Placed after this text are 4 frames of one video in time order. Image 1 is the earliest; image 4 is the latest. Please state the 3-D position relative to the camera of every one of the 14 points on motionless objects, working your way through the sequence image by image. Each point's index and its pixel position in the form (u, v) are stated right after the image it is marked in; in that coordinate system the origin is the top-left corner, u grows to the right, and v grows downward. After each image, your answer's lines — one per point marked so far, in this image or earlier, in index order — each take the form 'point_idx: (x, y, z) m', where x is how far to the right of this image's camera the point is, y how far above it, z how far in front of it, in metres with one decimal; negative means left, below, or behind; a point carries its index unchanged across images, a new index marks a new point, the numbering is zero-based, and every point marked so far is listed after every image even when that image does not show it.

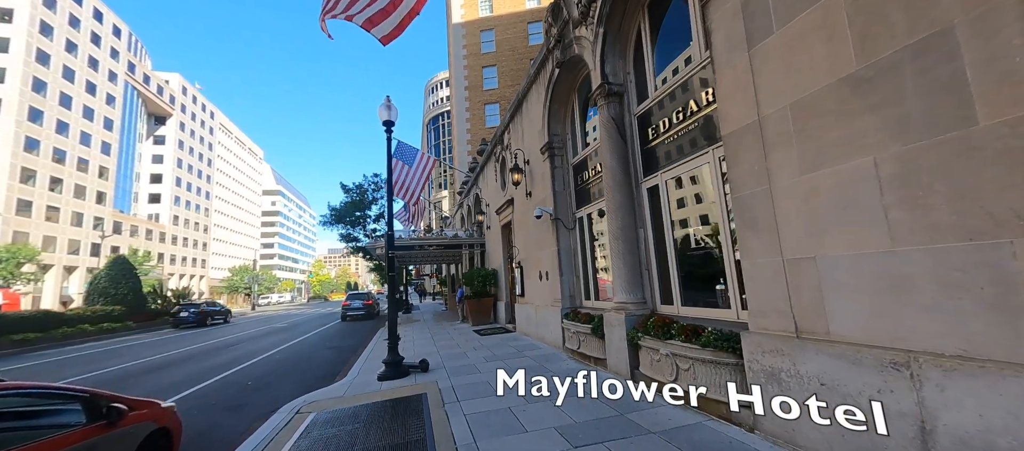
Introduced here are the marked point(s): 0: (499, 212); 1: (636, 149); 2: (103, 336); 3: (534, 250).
0: (-0.4, +0.5, +13.7) m
1: (+2.1, +1.3, +6.3) m
2: (-20.9, -5.7, +18.8) m
3: (+0.6, -0.6, +10.1) m
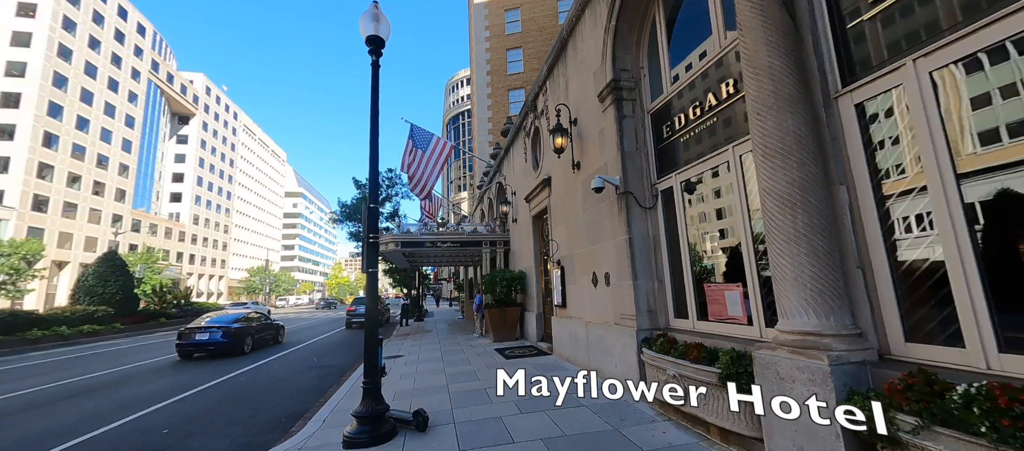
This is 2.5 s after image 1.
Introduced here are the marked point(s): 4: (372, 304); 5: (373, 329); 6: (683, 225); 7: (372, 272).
0: (+0.6, +0.8, +10.8) m
1: (+2.7, +1.7, +3.2) m
2: (-19.7, -5.3, +16.8) m
3: (+1.4, -0.3, +7.1) m
4: (-1.8, -1.0, +4.7) m
5: (-1.8, -1.3, +4.7) m
6: (+2.4, 0.0, +5.1) m
7: (-1.8, -0.6, +4.8) m
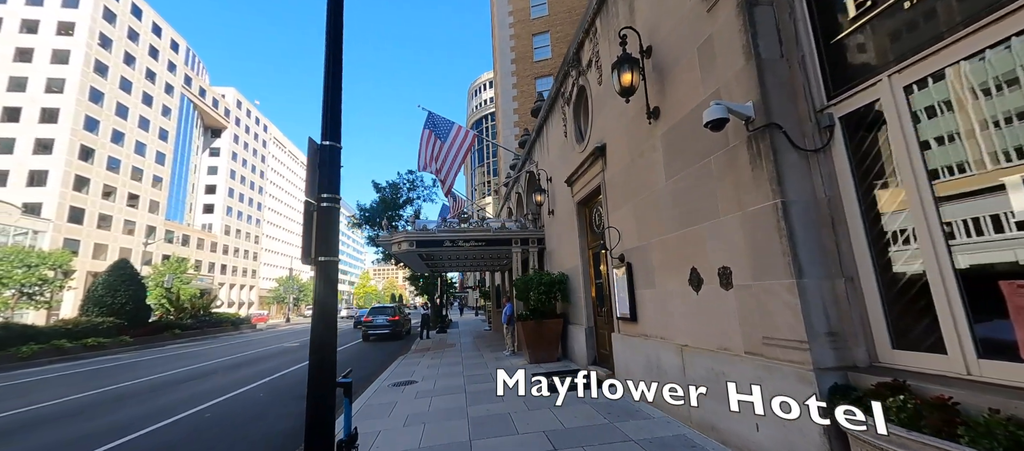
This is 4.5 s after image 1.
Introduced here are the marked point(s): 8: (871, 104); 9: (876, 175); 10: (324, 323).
0: (+1.4, +1.1, +8.4) m
1: (+3.1, +2.1, +0.8) m
2: (-18.3, -5.5, +15.7) m
3: (+2.1, 0.0, +4.7) m
4: (-1.3, -0.7, +2.5) m
5: (-1.3, -1.0, +2.5) m
6: (+2.9, +0.4, +2.6) m
7: (-1.3, -0.3, +2.6) m
8: (+2.8, +1.0, +2.9) m
9: (+2.9, +0.4, +2.9) m
10: (-1.3, -0.7, +2.5) m
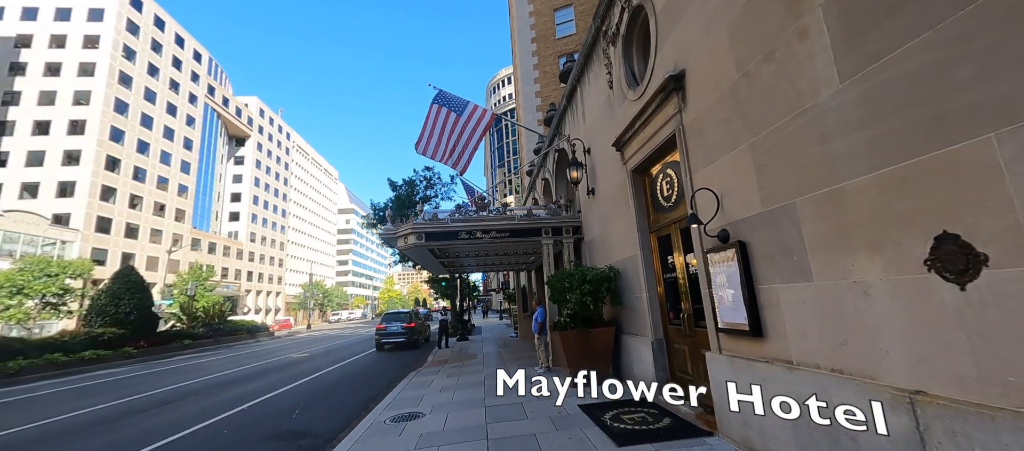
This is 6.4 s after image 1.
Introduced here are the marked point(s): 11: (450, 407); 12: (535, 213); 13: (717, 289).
0: (+2.0, +1.5, +6.2) m
1: (+3.1, +2.6, -1.5) m
2: (-17.1, -5.7, +14.6) m
3: (+2.4, +0.5, +2.4) m
4: (-1.1, -0.3, +0.5) m
5: (-1.1, -0.6, +0.4) m
6: (+3.1, +0.9, +0.3) m
7: (-1.1, +0.1, +0.5) m
8: (+3.0, +1.4, +0.6) m
9: (+3.1, +0.9, +0.6) m
10: (-1.1, -0.3, +0.5) m
11: (-1.1, -3.2, +6.6) m
12: (+0.6, +0.3, +10.2) m
13: (+2.3, -0.7, +4.0) m
